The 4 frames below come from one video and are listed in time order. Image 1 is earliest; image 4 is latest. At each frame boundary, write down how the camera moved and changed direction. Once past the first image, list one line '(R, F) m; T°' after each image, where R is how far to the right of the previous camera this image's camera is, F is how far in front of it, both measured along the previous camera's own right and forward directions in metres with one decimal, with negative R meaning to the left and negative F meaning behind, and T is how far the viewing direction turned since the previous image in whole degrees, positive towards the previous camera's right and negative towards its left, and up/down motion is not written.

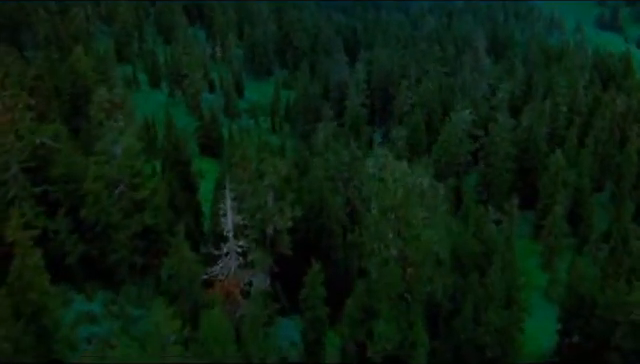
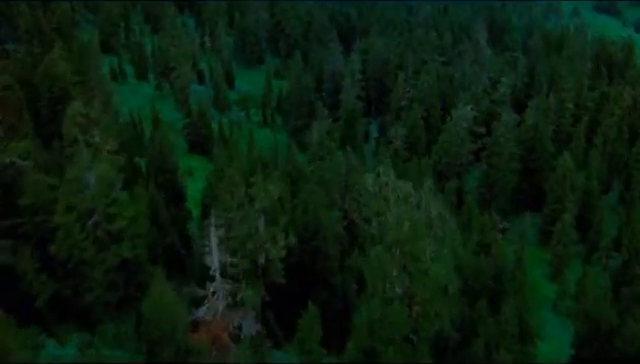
(0.0, +1.0) m; 0°
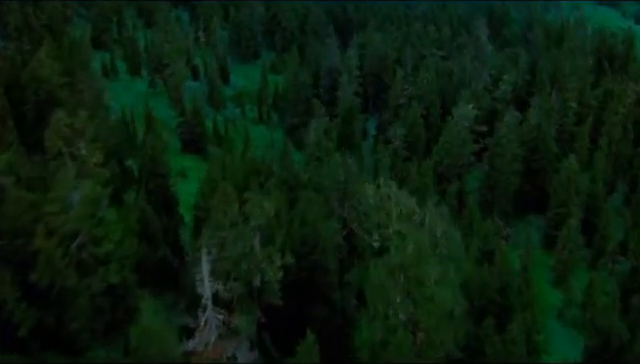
(0.0, +0.5) m; 0°
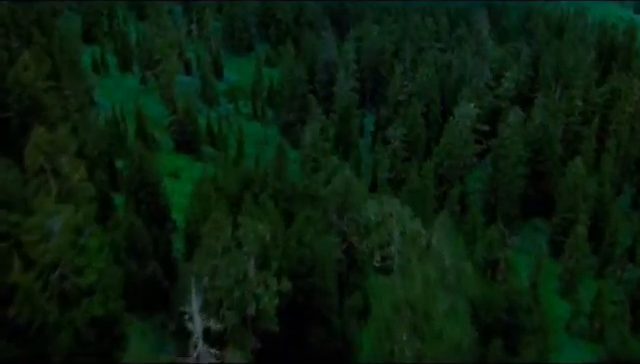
(0.0, +0.7) m; 0°
